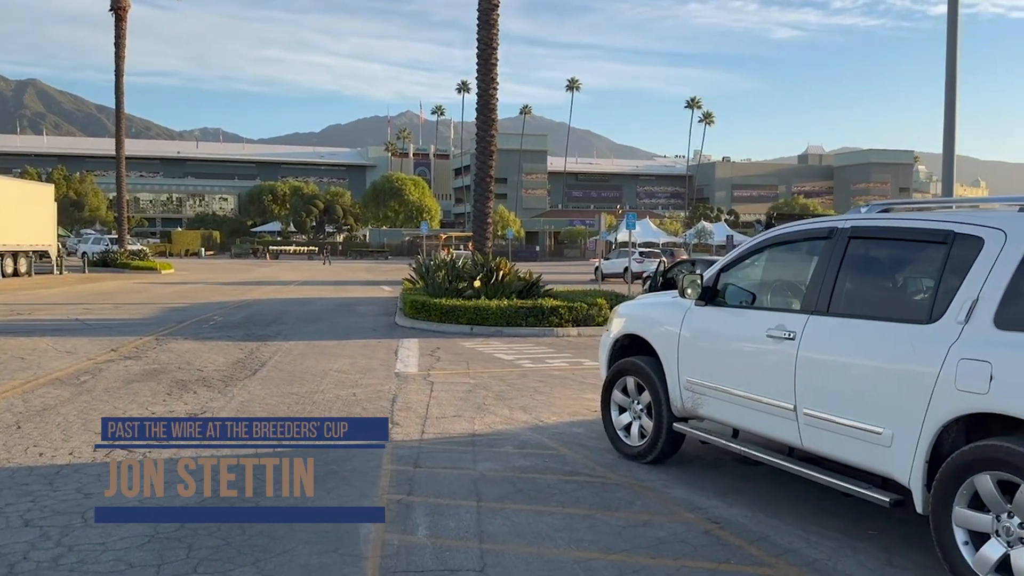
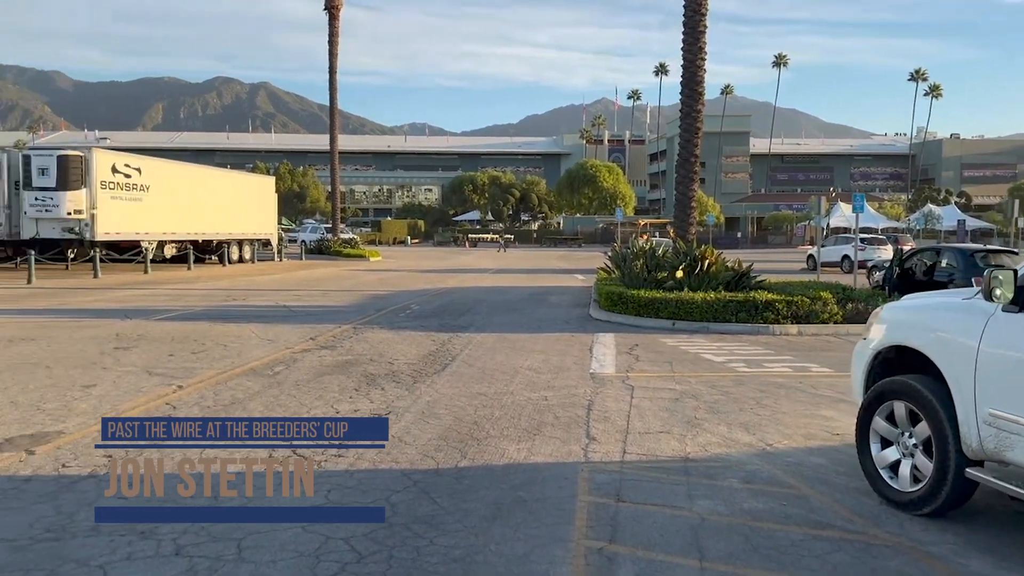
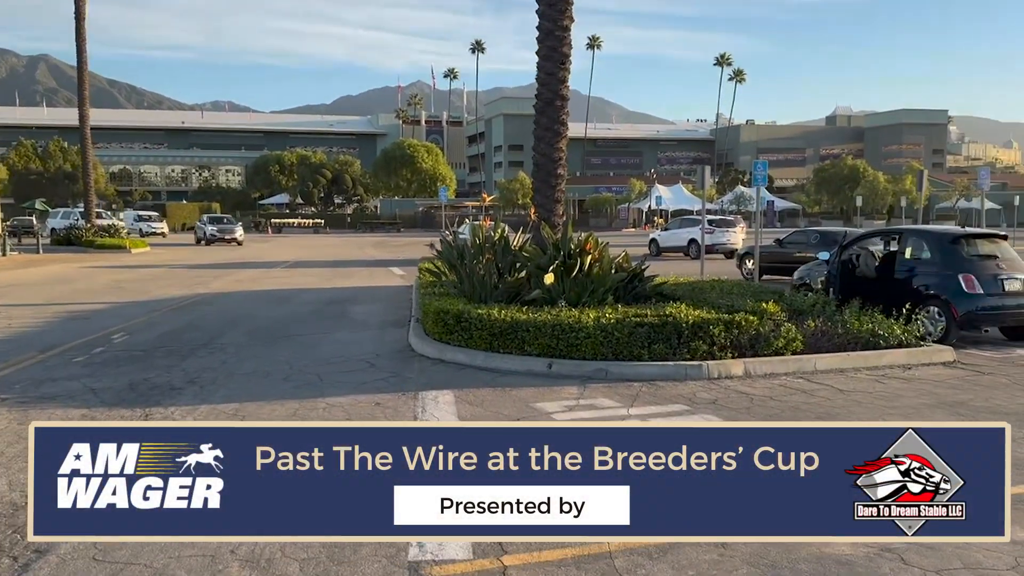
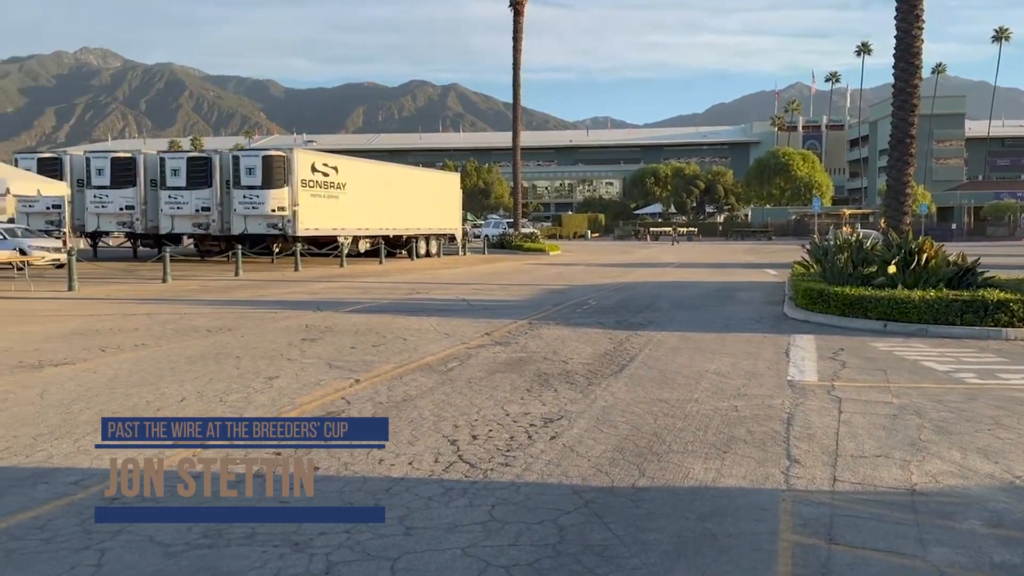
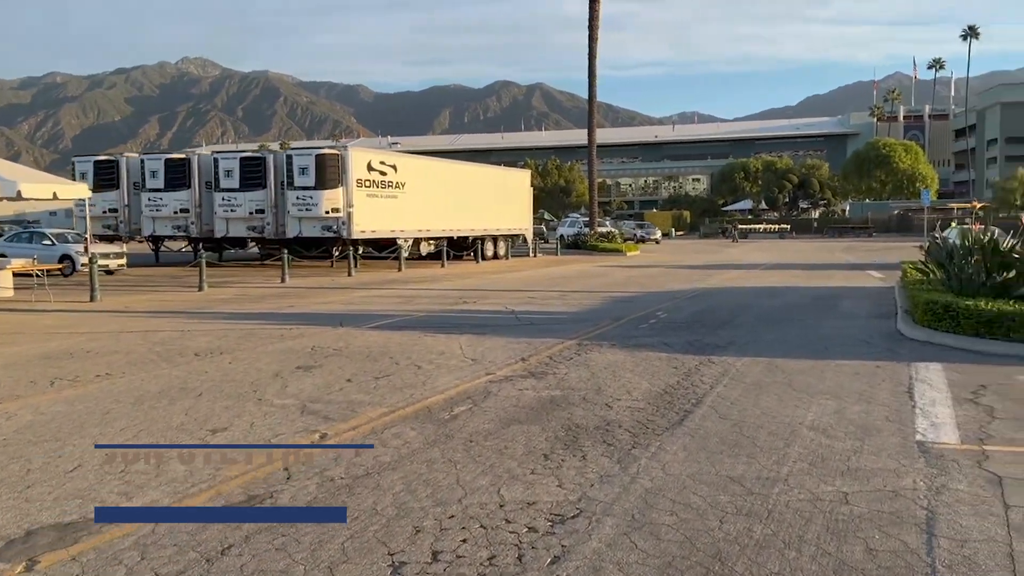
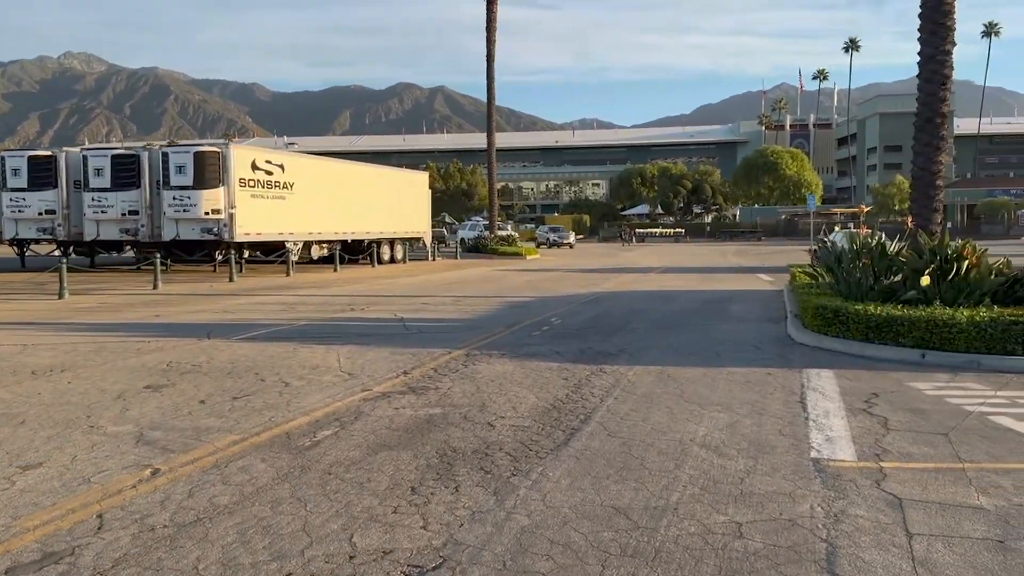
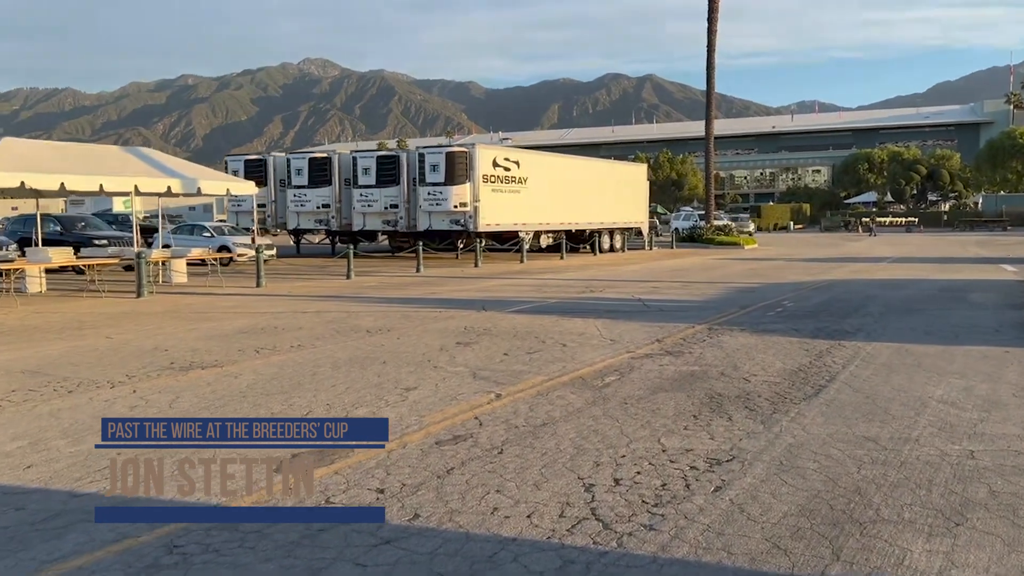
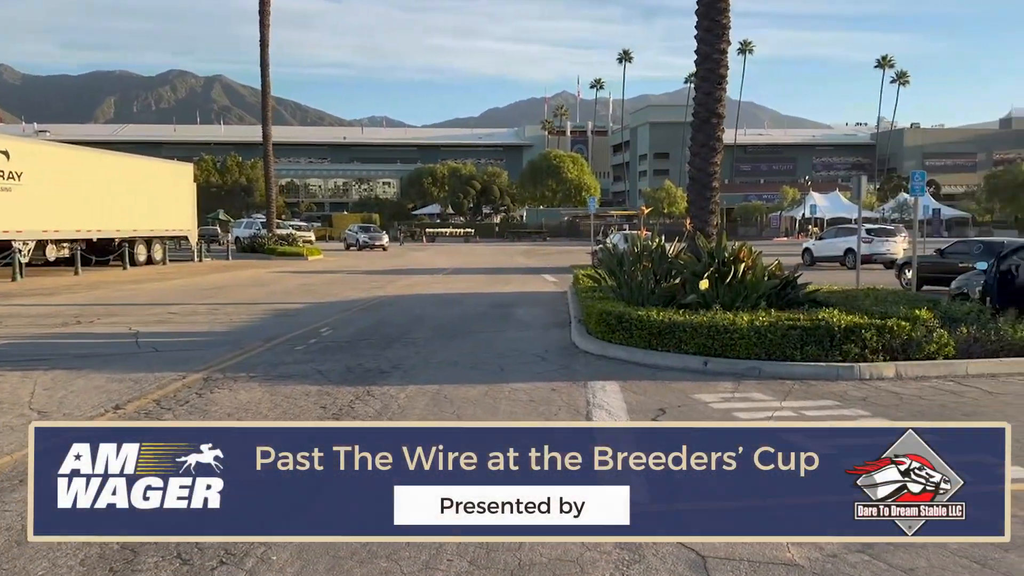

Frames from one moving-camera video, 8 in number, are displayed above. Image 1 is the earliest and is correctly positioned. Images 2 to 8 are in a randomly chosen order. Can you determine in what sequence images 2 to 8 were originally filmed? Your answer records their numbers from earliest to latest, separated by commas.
2, 4, 7, 5, 6, 8, 3
